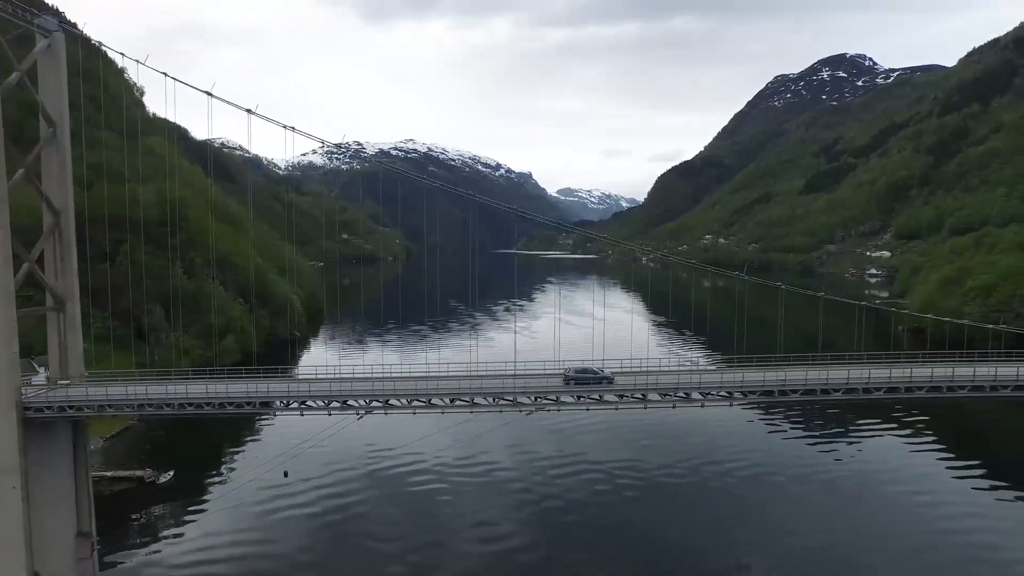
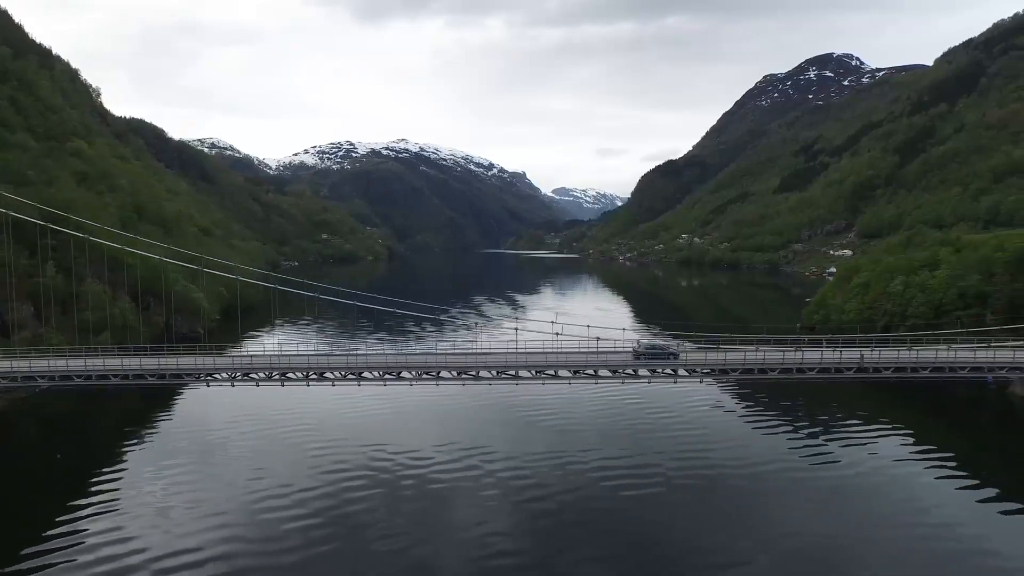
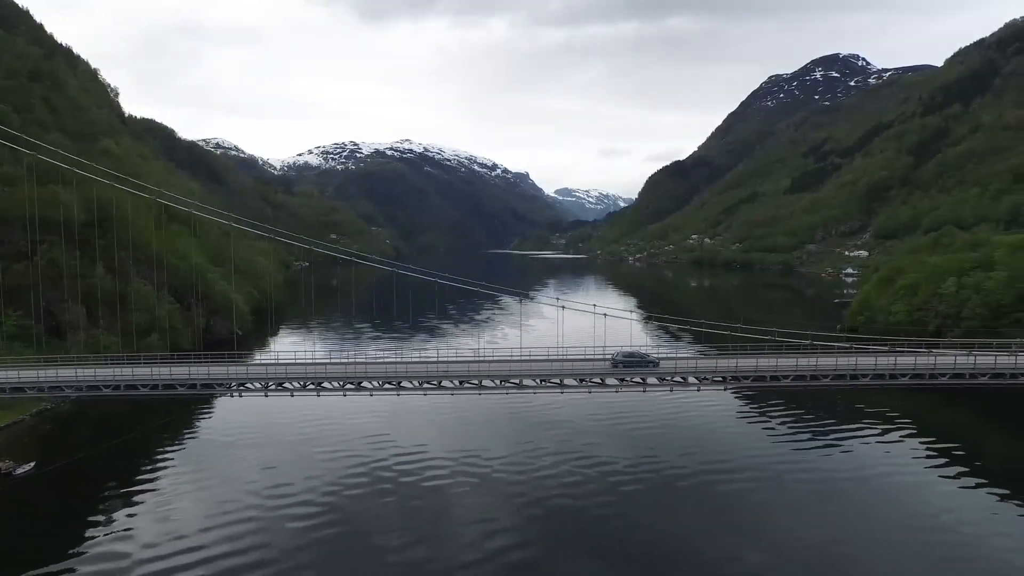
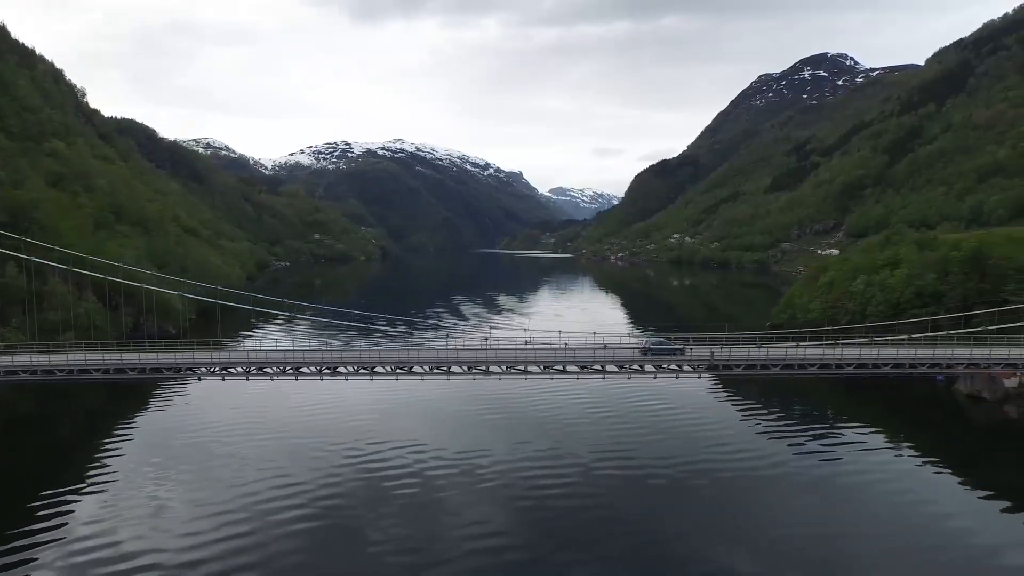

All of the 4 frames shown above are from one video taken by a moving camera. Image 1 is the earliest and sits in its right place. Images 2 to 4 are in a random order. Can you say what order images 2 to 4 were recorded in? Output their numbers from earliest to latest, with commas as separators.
3, 2, 4
